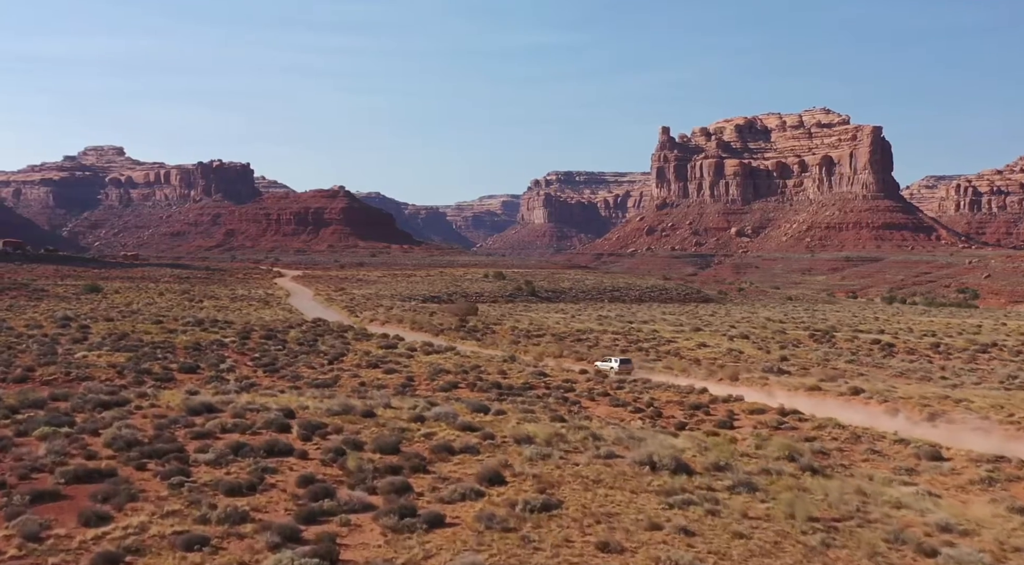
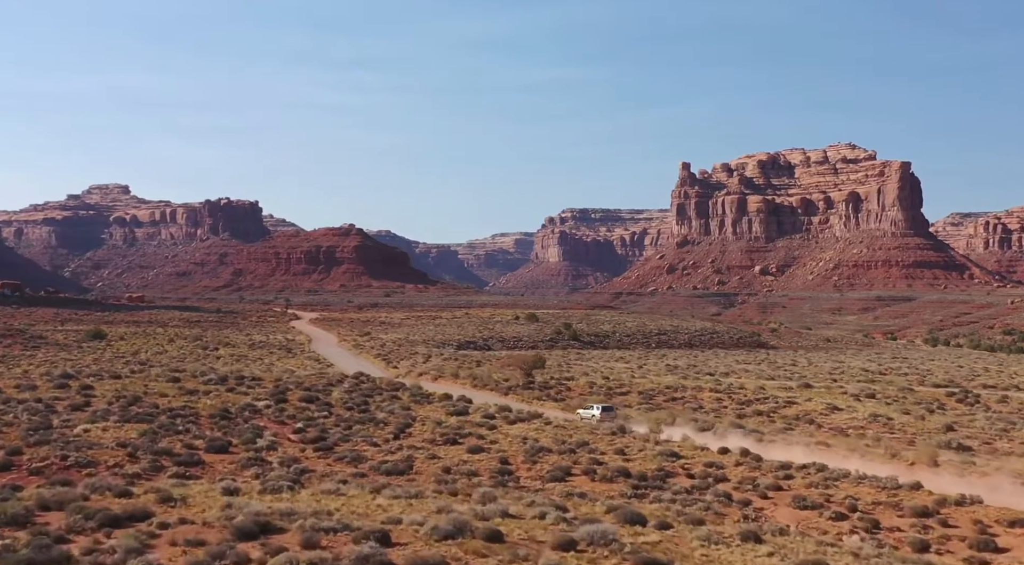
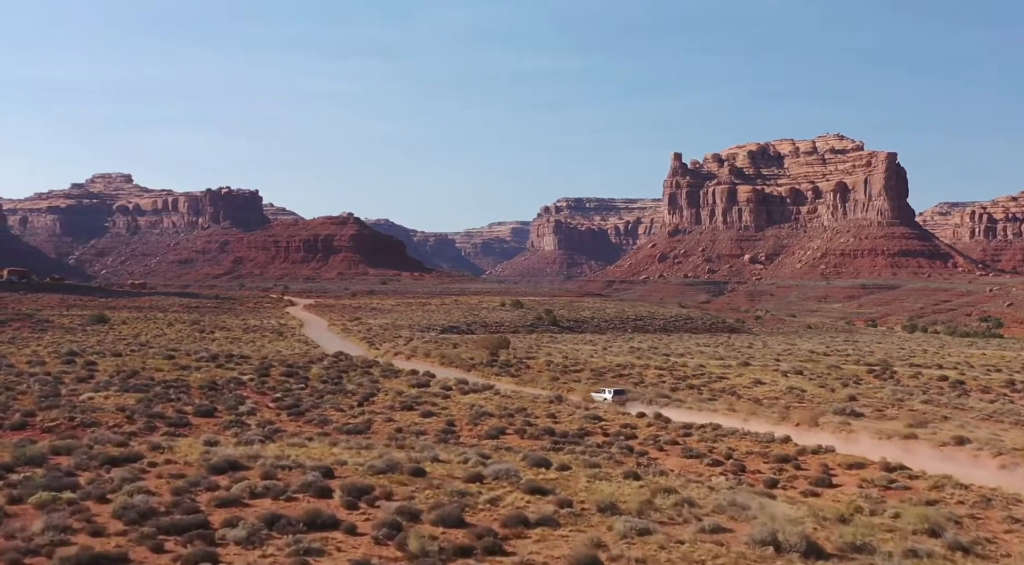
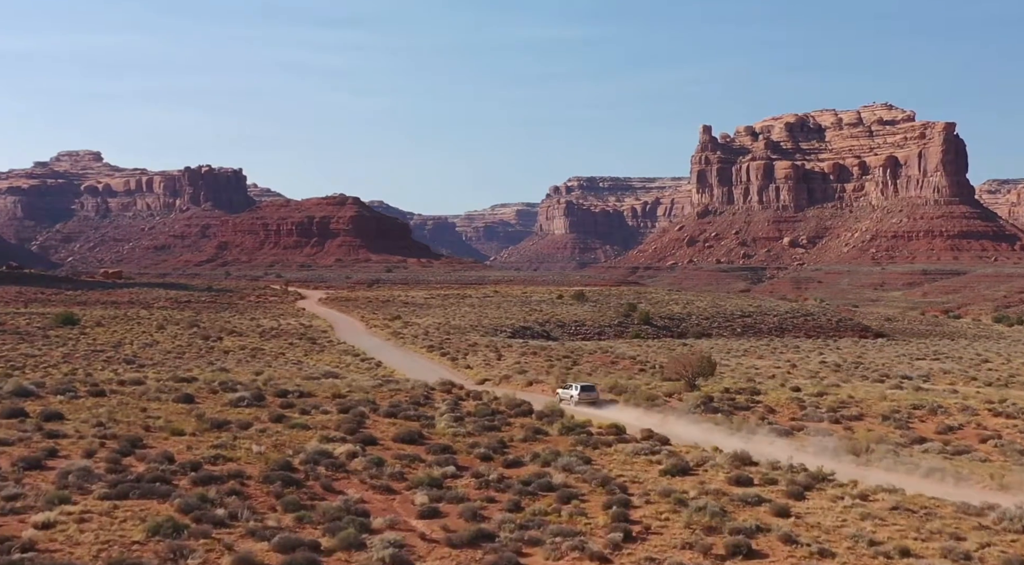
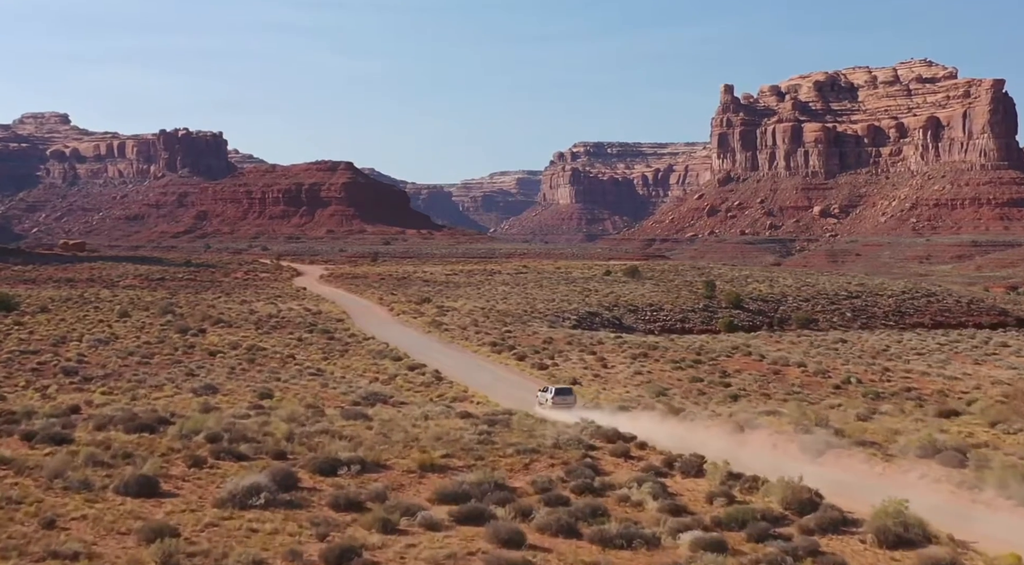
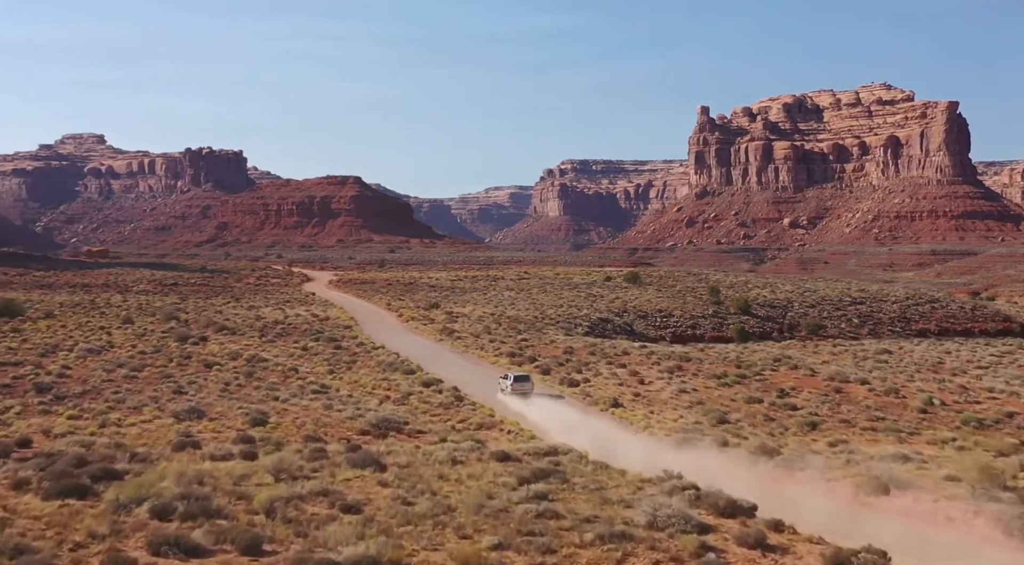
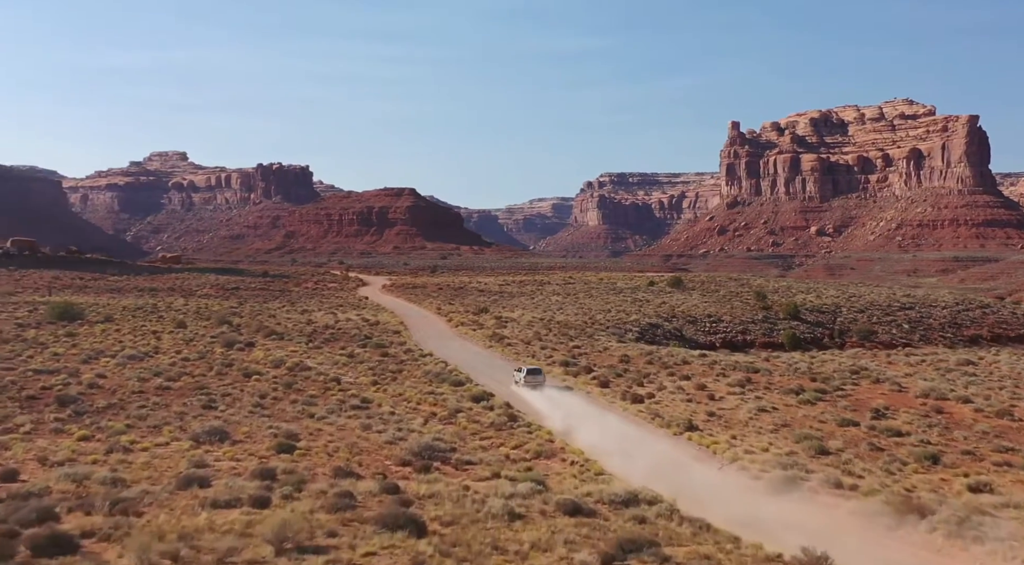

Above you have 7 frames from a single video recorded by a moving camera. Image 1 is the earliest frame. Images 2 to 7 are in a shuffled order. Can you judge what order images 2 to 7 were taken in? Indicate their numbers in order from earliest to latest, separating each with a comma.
3, 2, 4, 5, 6, 7
